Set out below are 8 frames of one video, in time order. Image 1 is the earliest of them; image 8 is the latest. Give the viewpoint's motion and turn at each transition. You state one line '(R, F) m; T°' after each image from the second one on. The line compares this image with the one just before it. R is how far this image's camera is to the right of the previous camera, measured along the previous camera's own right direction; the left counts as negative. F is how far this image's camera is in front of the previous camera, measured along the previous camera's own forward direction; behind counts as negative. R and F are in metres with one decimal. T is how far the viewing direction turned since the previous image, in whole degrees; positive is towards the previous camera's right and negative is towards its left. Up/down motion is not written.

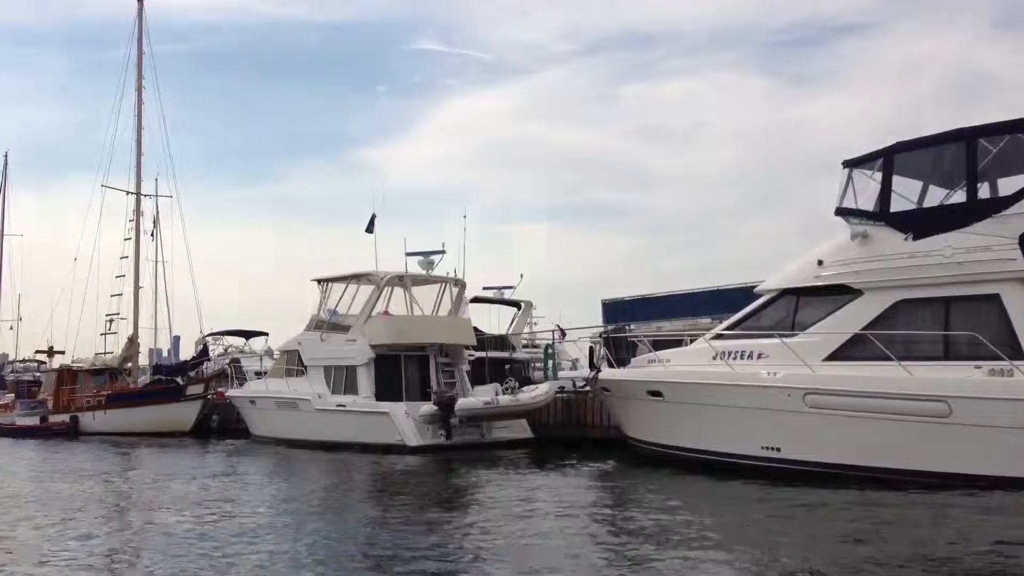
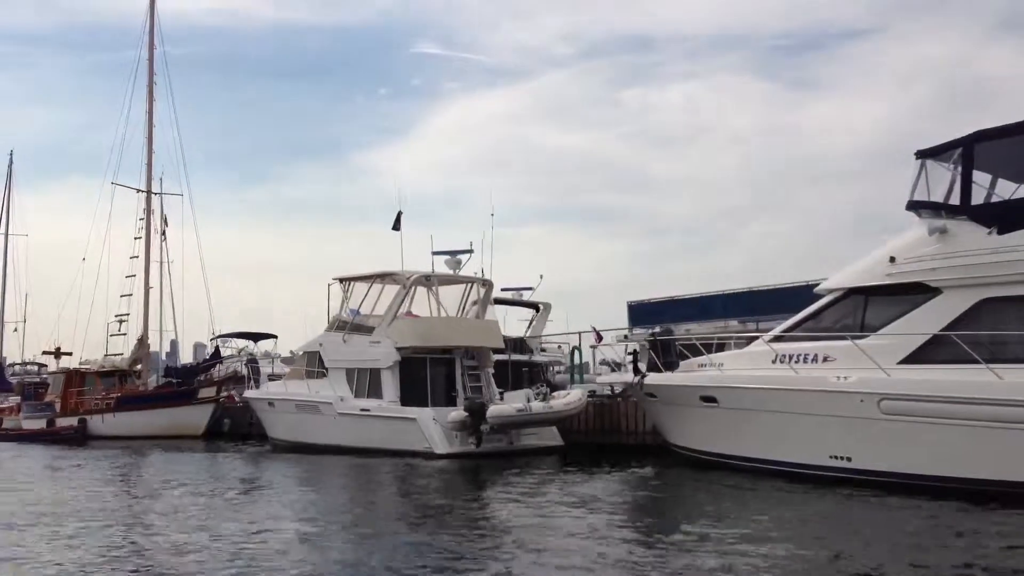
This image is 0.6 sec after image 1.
(-0.6, +0.6) m; 0°
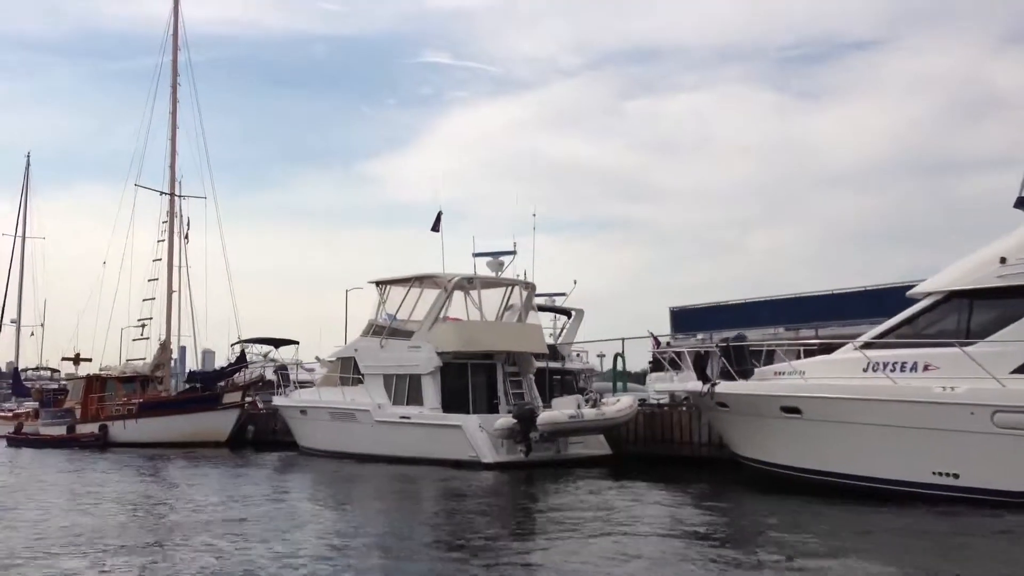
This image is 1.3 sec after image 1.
(-0.7, +0.7) m; 0°
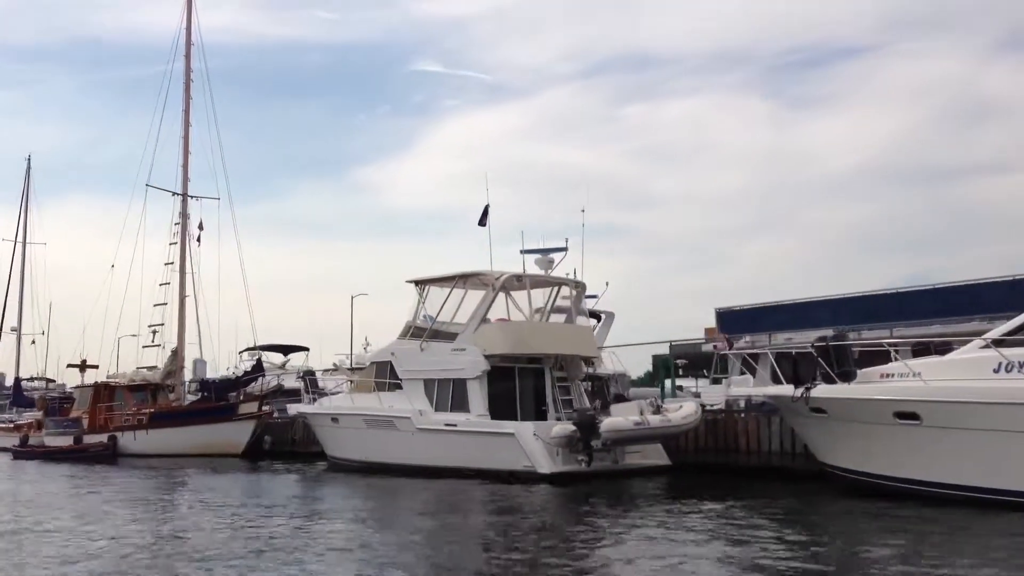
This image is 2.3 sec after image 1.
(-1.0, +1.0) m; +1°
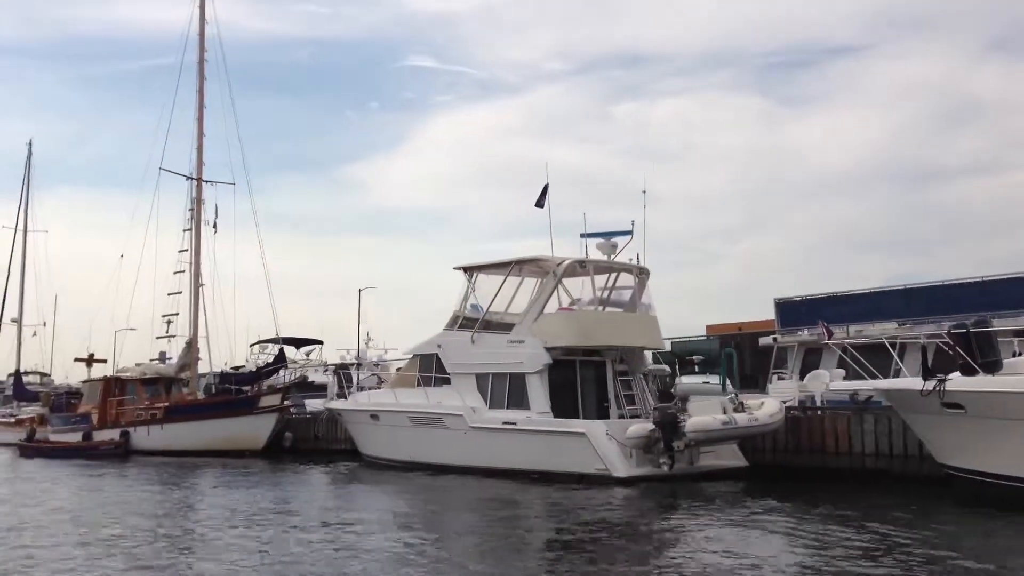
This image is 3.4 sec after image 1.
(-1.1, +1.2) m; +1°
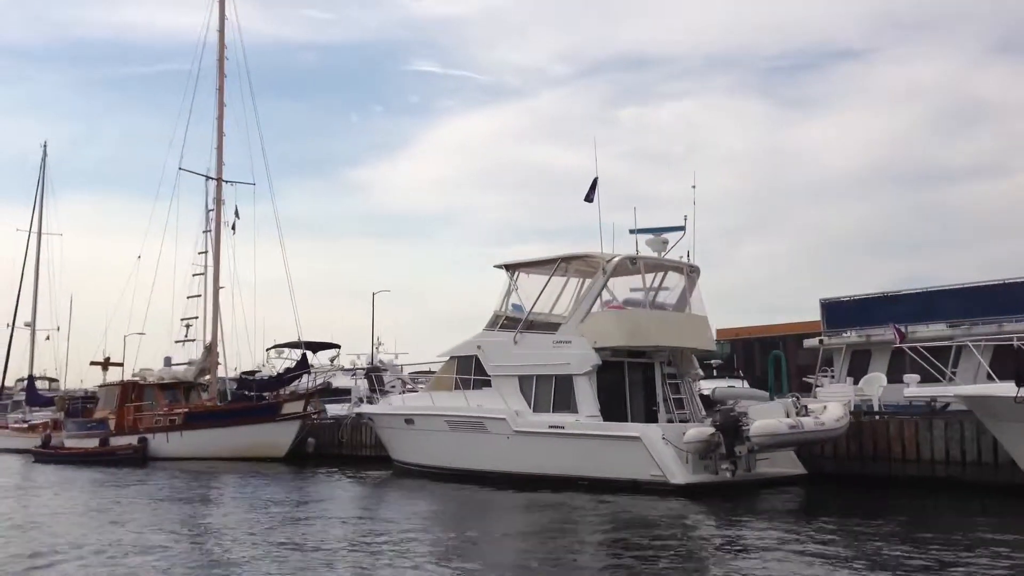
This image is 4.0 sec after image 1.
(-0.6, +0.6) m; 0°
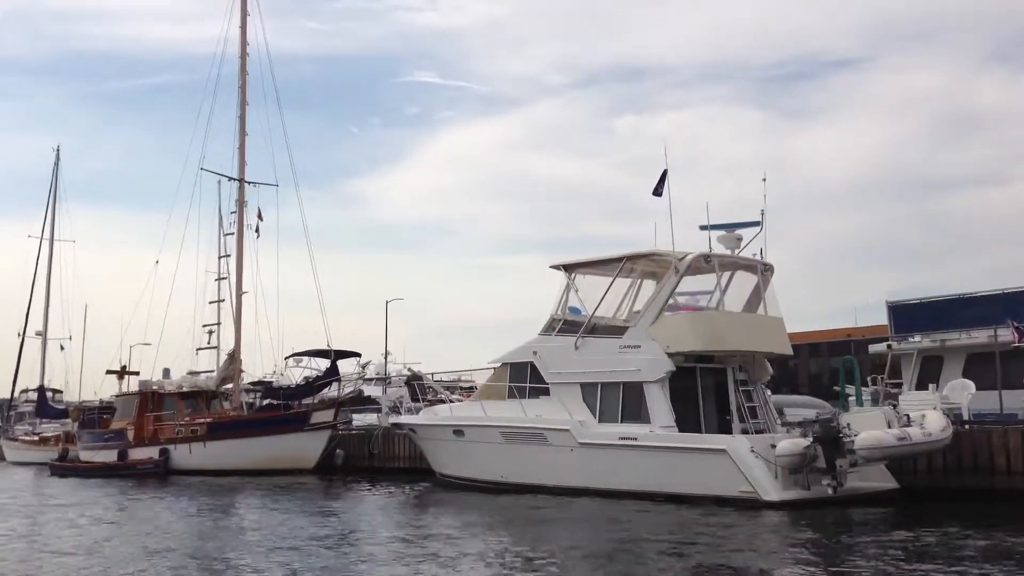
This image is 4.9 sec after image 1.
(-0.9, +0.9) m; 0°
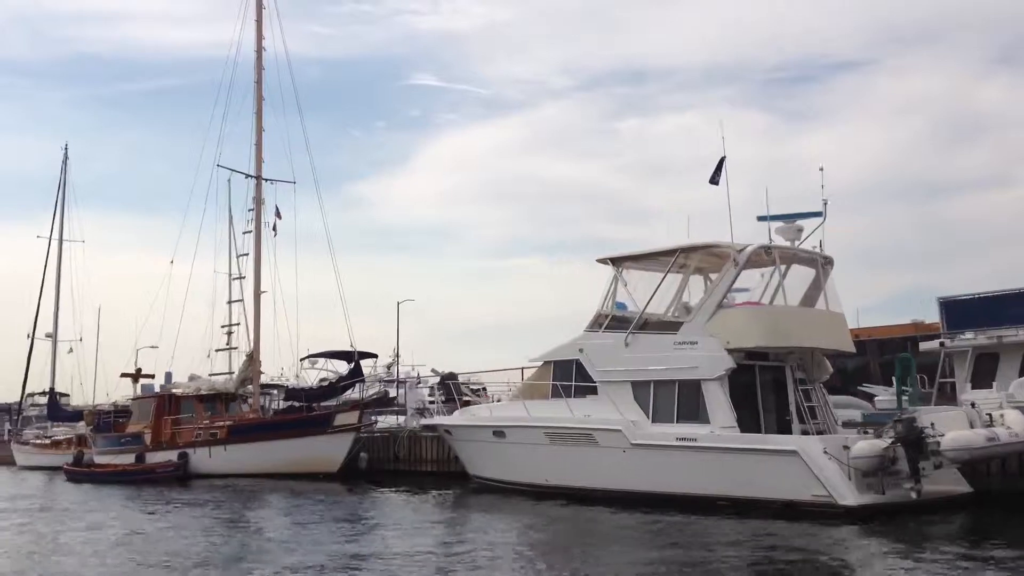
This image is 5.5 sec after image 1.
(-0.6, +0.6) m; 0°
